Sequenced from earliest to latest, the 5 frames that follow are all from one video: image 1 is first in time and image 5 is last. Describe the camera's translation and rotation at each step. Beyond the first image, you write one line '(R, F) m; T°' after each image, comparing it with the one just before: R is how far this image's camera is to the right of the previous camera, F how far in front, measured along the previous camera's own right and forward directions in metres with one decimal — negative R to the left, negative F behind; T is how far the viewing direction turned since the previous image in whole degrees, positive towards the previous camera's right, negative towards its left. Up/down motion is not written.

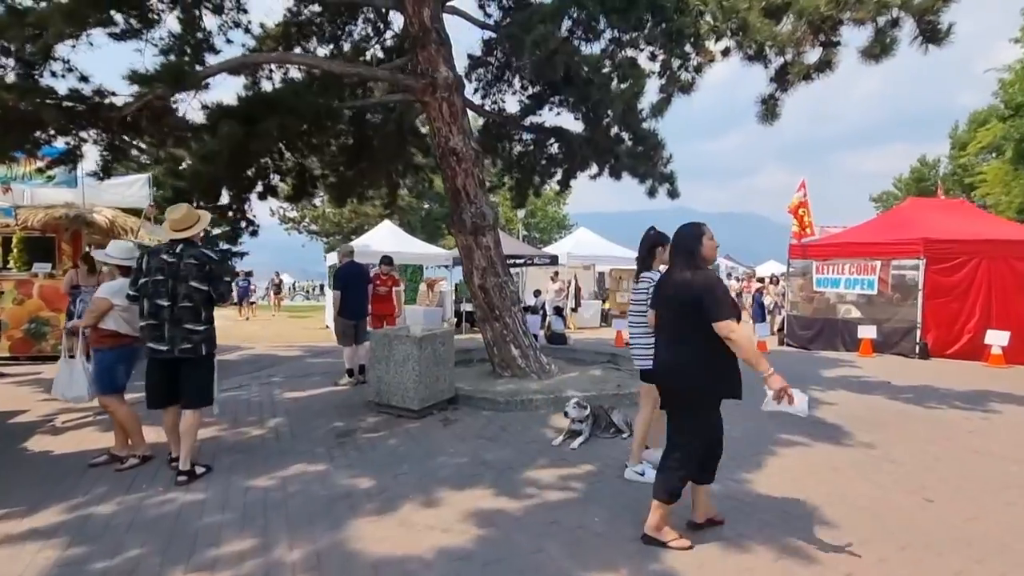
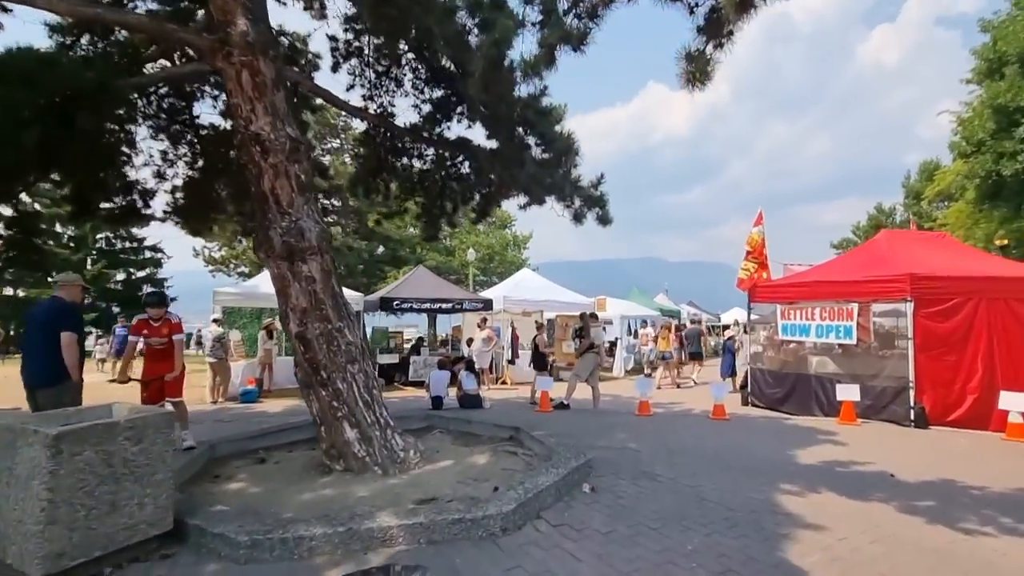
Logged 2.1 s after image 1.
(+1.7, +2.6) m; +3°
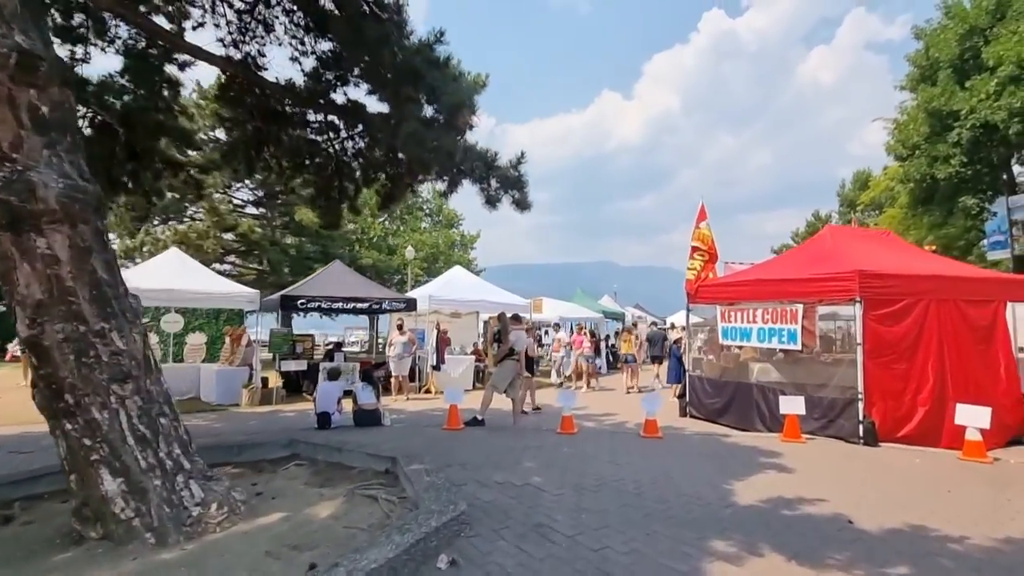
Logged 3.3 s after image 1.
(+1.0, +1.6) m; +5°
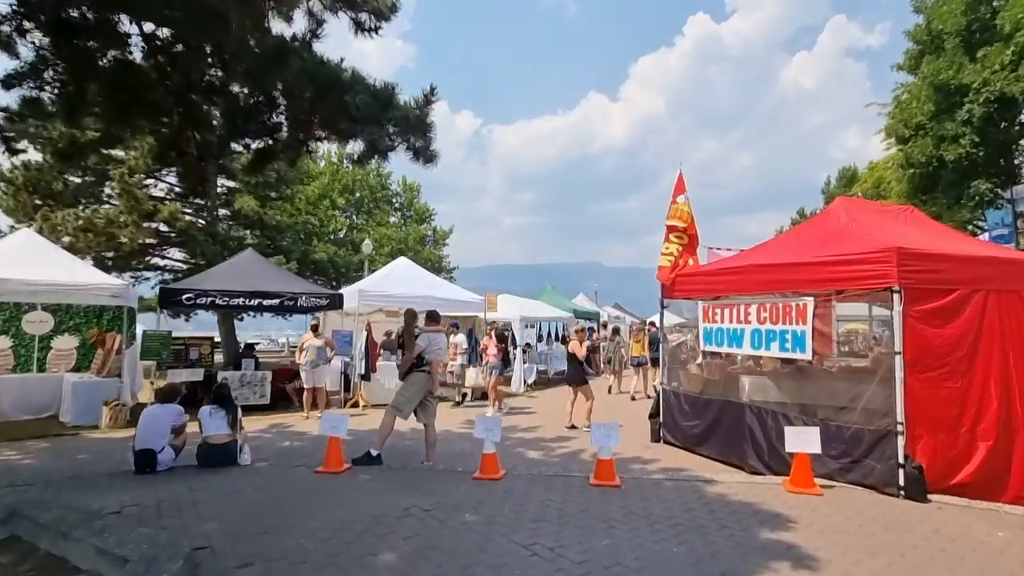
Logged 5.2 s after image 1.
(+1.1, +2.5) m; +2°
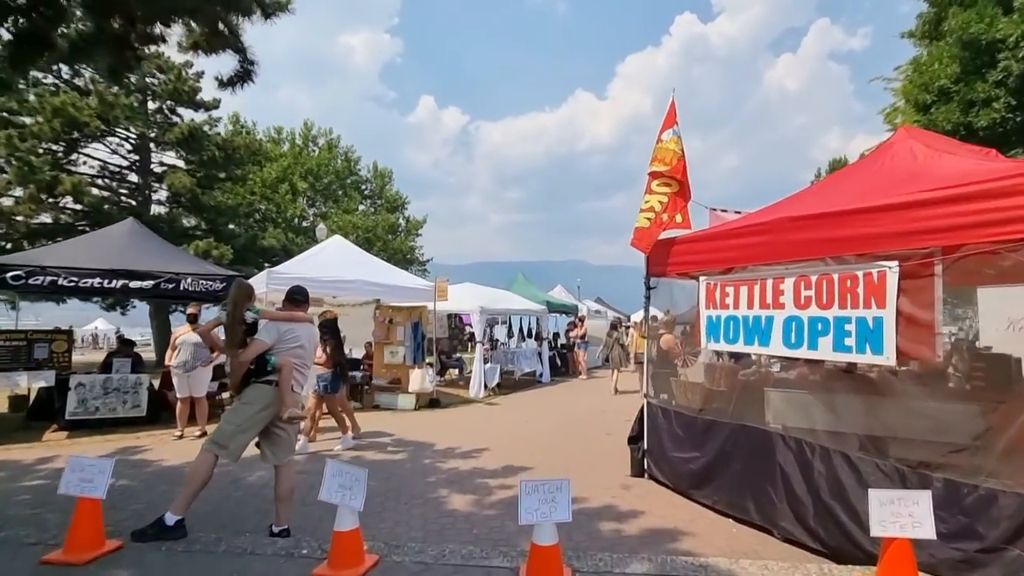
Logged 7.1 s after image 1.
(+0.8, +2.7) m; +2°
